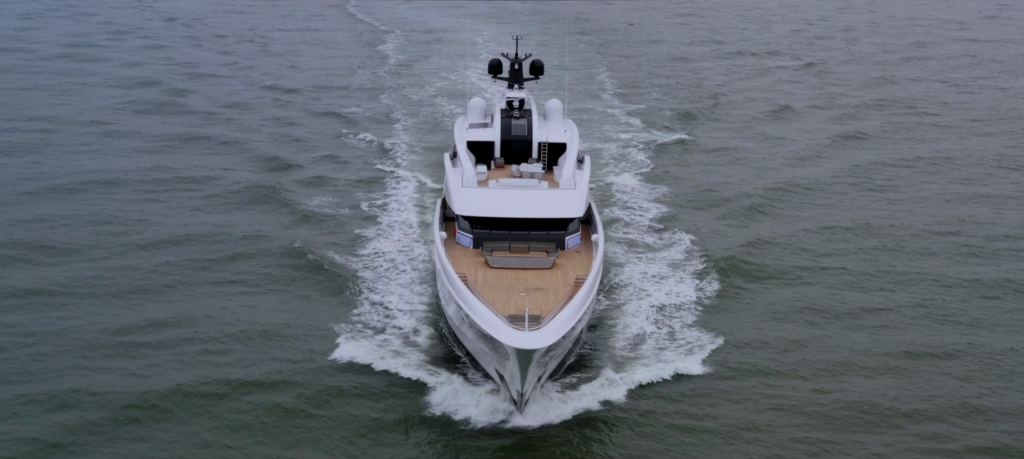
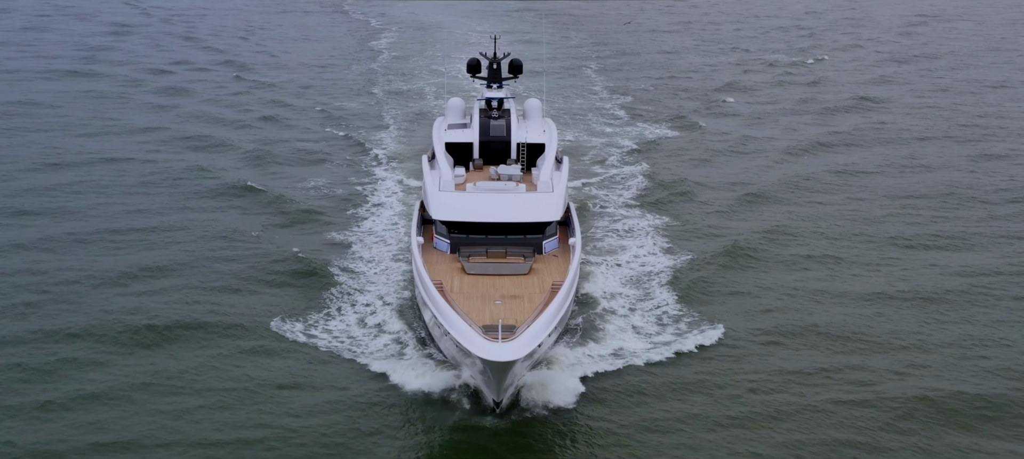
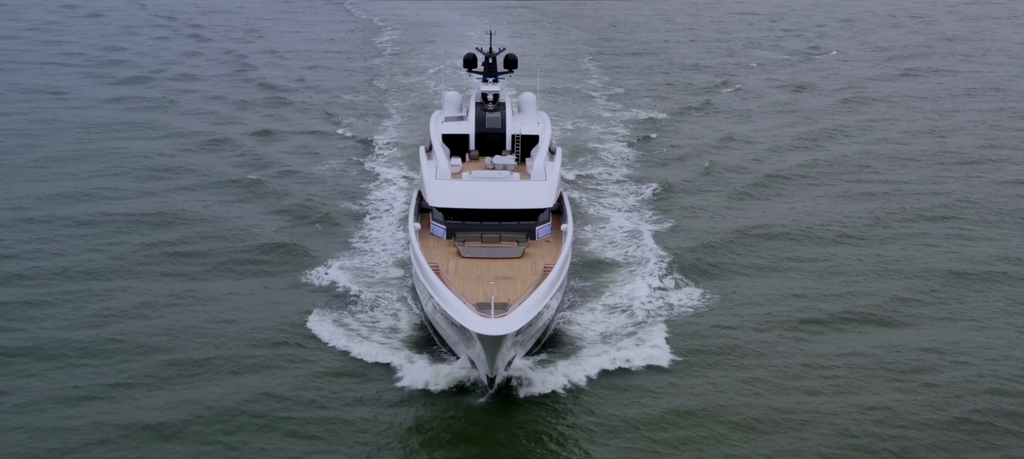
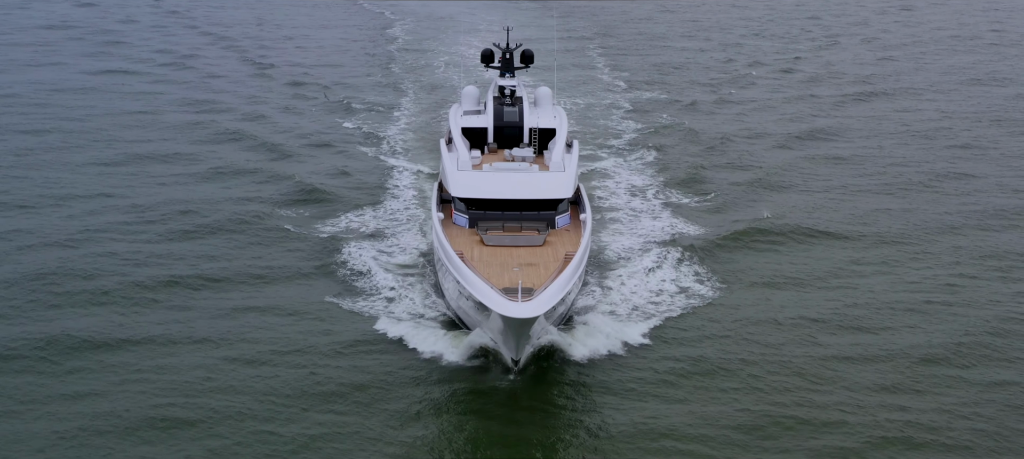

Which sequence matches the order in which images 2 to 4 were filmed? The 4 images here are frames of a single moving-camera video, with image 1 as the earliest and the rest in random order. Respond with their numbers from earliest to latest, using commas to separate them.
2, 3, 4
